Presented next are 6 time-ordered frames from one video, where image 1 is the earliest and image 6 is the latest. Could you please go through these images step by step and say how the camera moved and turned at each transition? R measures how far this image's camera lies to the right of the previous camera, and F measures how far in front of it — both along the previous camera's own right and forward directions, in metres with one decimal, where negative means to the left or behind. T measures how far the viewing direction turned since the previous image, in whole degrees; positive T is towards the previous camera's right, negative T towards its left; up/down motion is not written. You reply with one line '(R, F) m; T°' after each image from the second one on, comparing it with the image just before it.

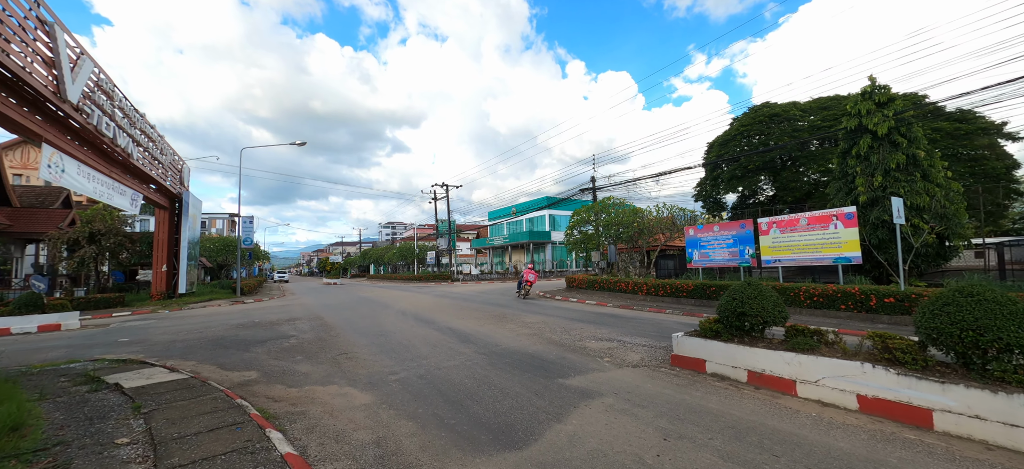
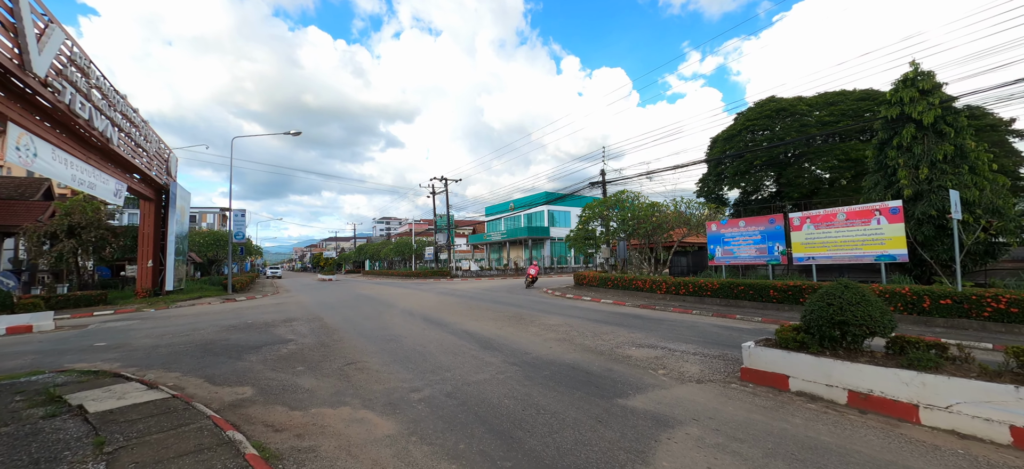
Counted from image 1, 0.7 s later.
(-0.7, +0.9) m; +1°
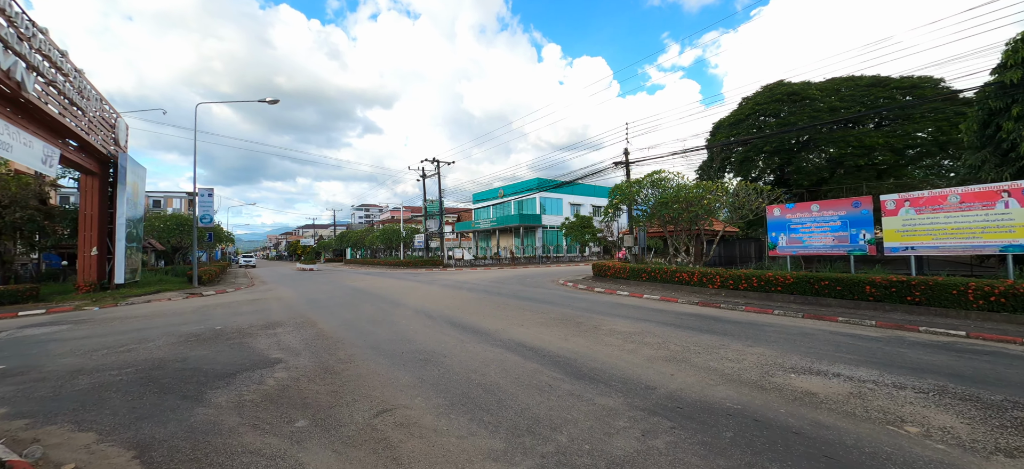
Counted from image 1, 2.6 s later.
(-1.5, +2.4) m; +3°
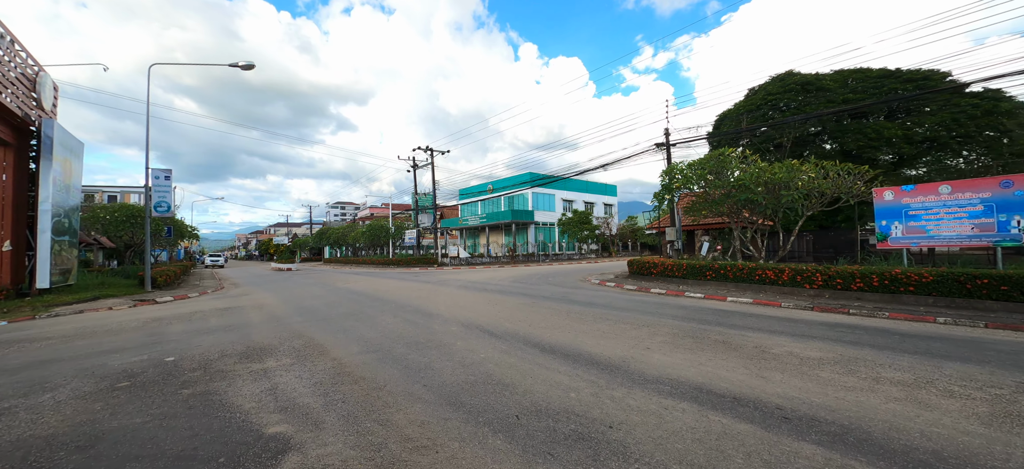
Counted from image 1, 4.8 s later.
(-1.9, +2.8) m; +3°
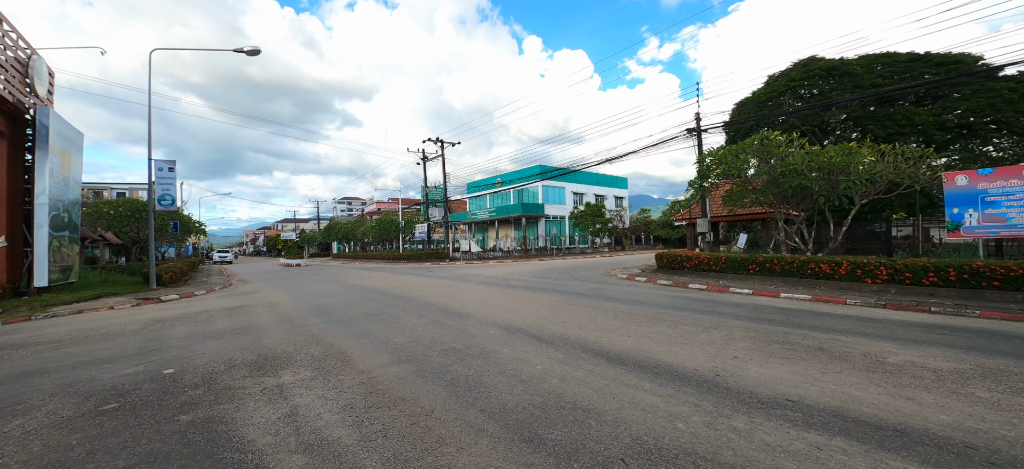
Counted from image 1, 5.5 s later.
(-0.6, +0.9) m; -1°
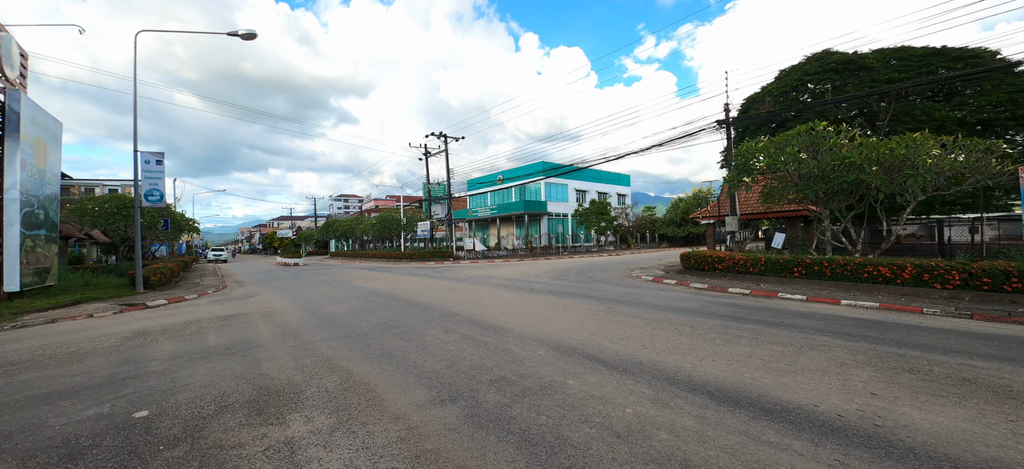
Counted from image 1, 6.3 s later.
(-0.7, +1.0) m; 0°
